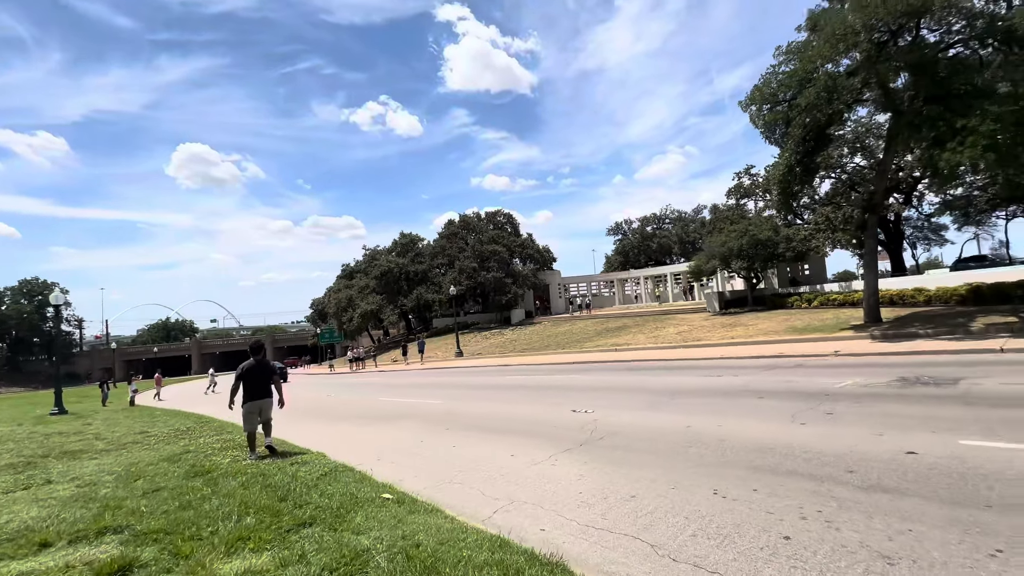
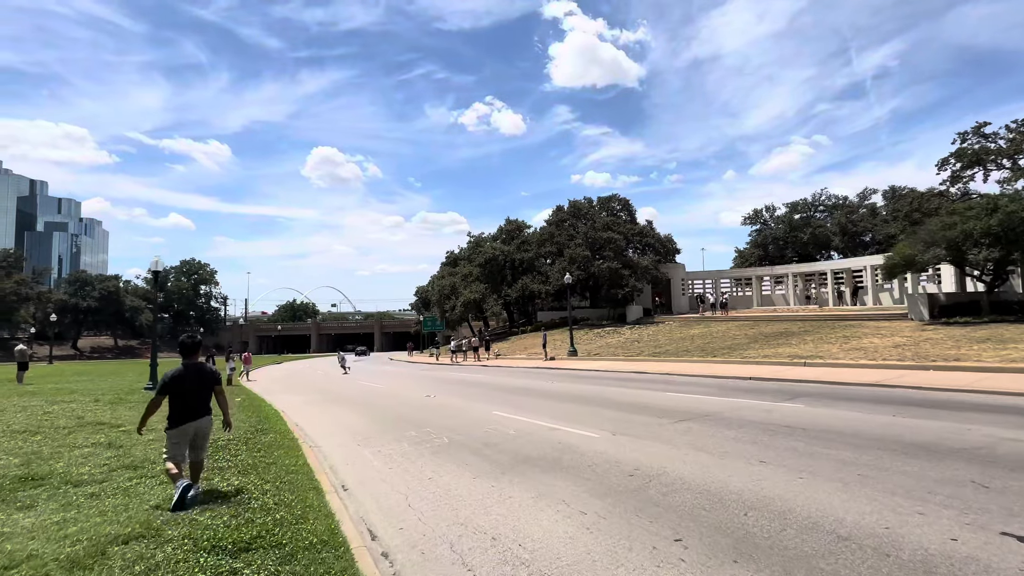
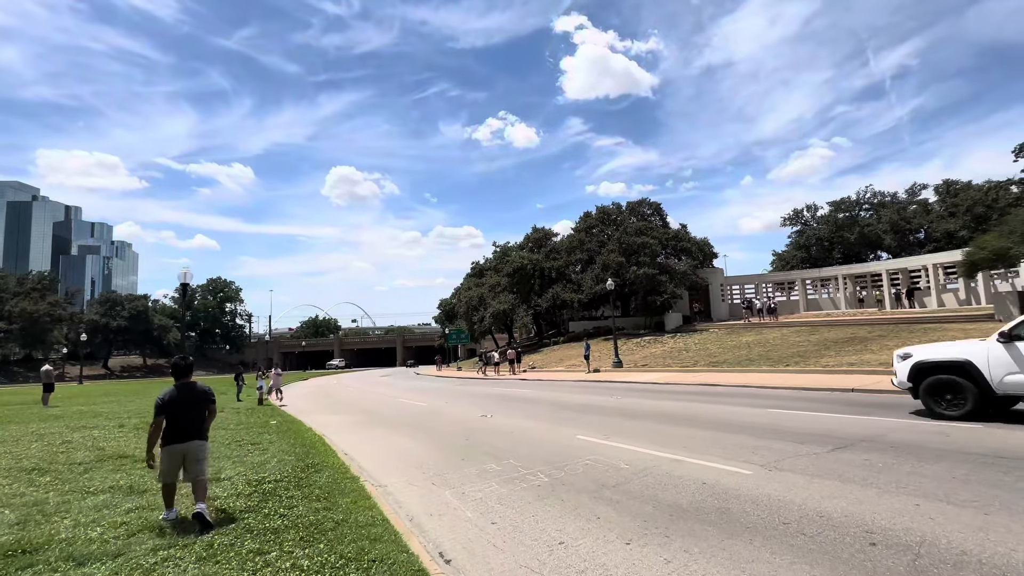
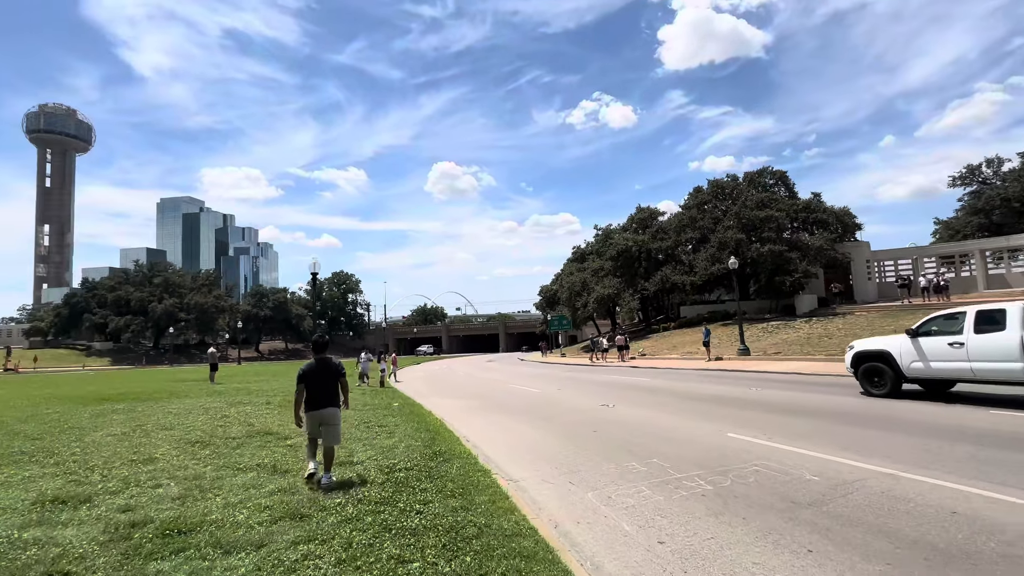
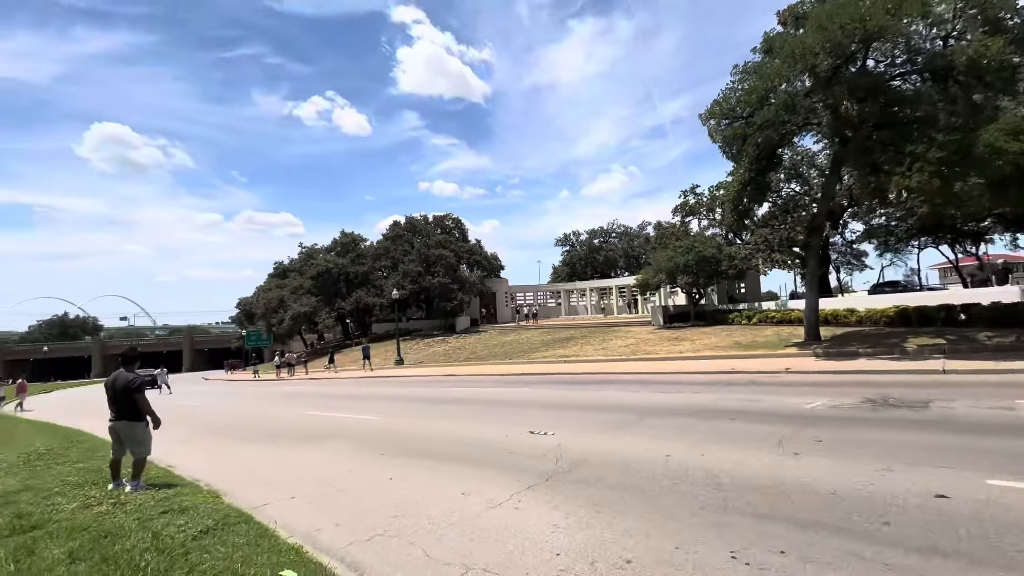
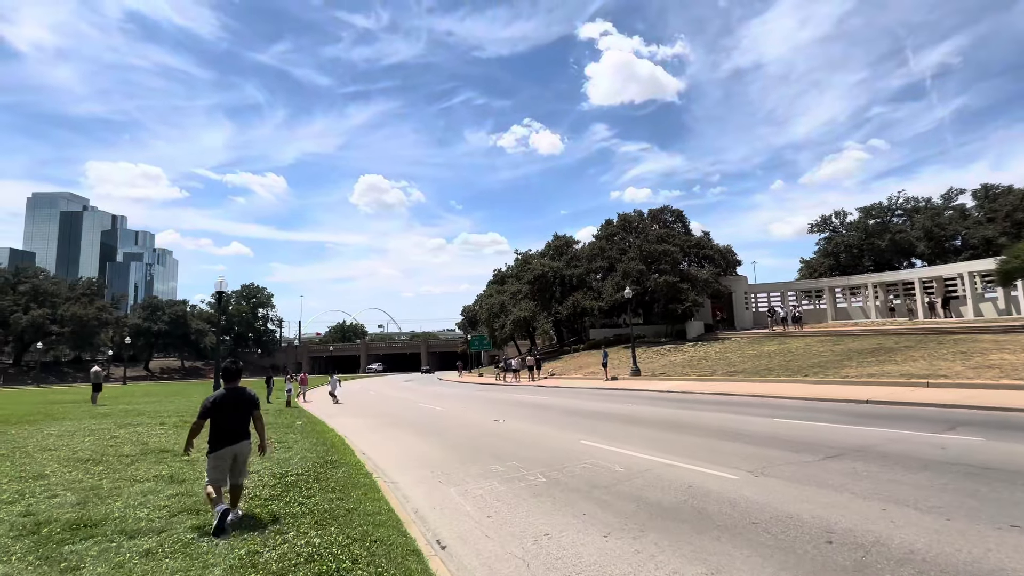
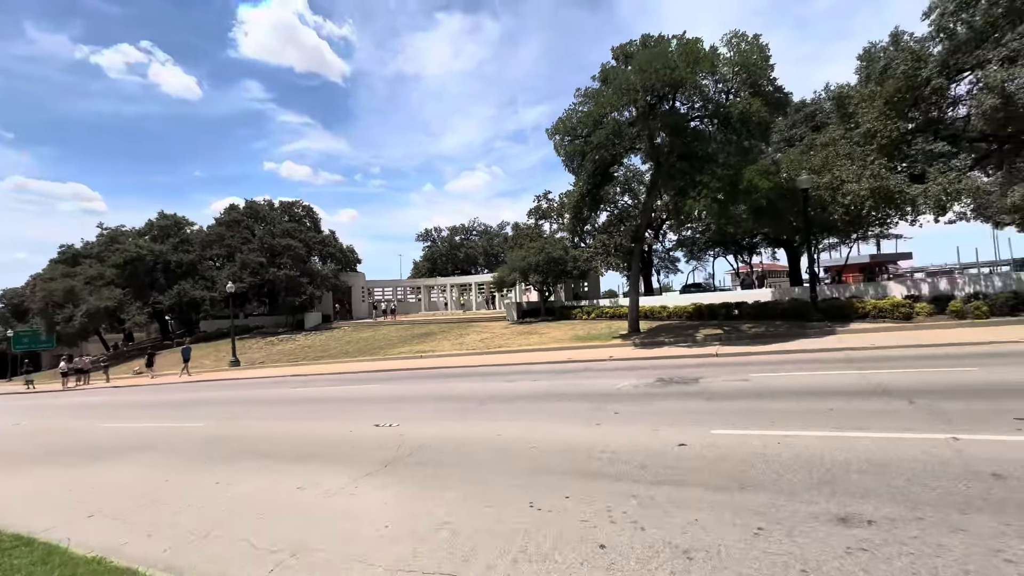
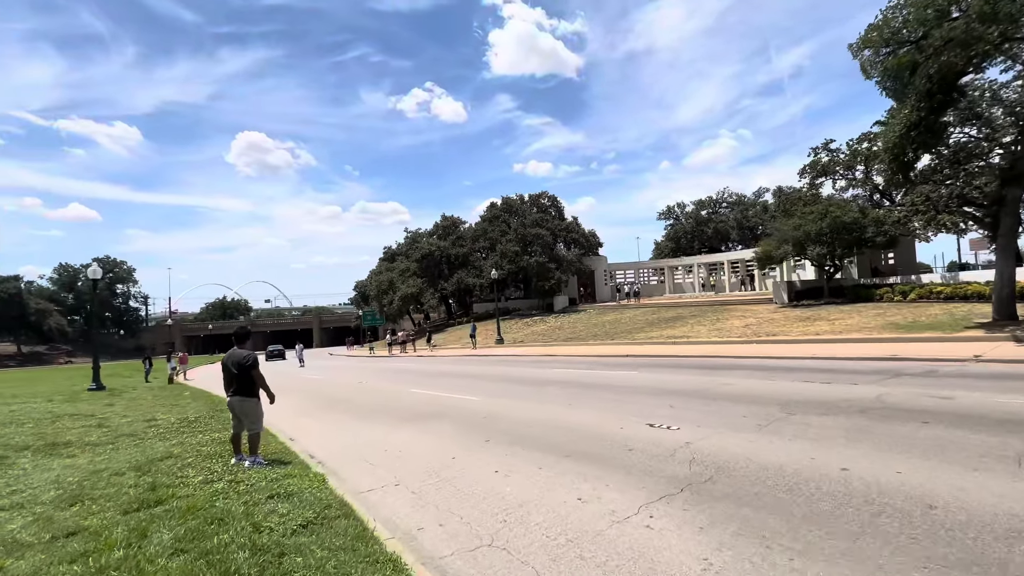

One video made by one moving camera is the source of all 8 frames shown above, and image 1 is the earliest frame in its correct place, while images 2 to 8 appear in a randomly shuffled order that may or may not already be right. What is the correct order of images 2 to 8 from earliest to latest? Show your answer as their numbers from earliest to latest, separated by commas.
7, 5, 8, 2, 6, 3, 4
